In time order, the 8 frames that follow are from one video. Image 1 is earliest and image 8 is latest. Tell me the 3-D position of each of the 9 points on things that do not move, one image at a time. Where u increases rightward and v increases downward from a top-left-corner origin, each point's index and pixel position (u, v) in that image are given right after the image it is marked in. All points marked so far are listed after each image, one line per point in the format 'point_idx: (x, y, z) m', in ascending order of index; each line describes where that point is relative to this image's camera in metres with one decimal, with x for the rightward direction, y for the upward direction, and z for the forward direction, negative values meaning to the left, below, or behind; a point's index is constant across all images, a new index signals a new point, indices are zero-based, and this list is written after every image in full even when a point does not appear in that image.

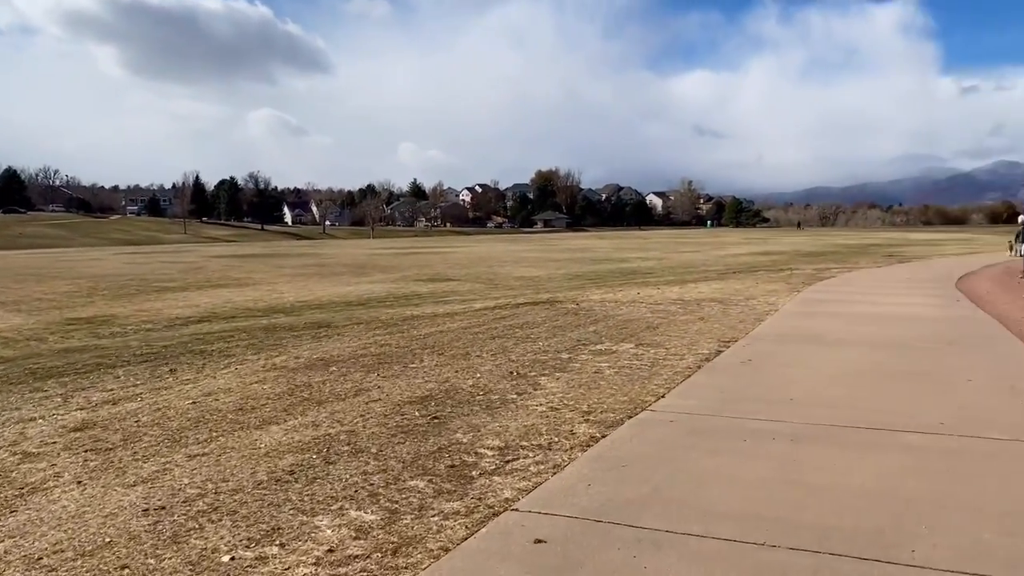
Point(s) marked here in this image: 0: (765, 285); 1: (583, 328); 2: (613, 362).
0: (+5.6, +0.1, +19.3) m
1: (+0.9, -0.5, +10.7) m
2: (+0.9, -0.7, +7.8) m
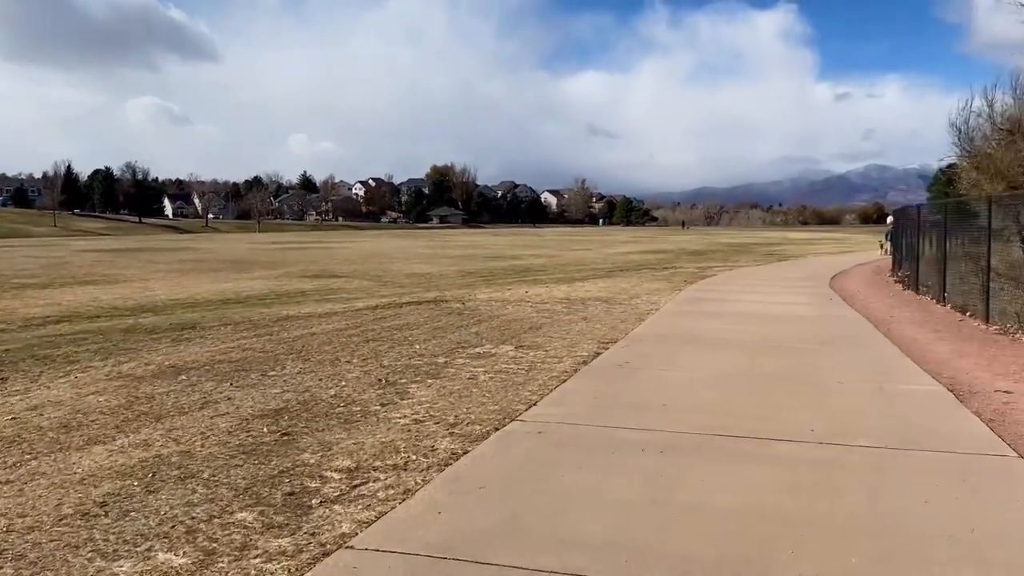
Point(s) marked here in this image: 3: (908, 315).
0: (+3.1, +0.1, +19.4) m
1: (-0.6, -0.5, +10.3) m
2: (-0.2, -0.7, +7.4) m
3: (+5.4, -0.4, +11.6) m
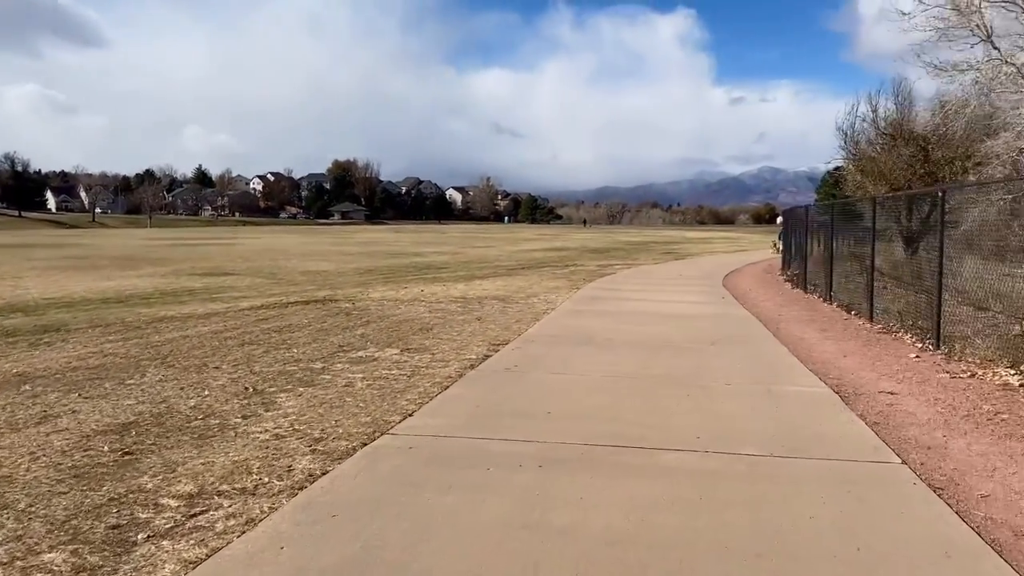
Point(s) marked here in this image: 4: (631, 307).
0: (+0.8, +0.2, +19.2) m
1: (-1.9, -0.5, +9.8) m
2: (-1.2, -0.7, +7.0) m
3: (+3.9, -0.4, +11.8) m
4: (+1.7, -0.3, +12.3) m
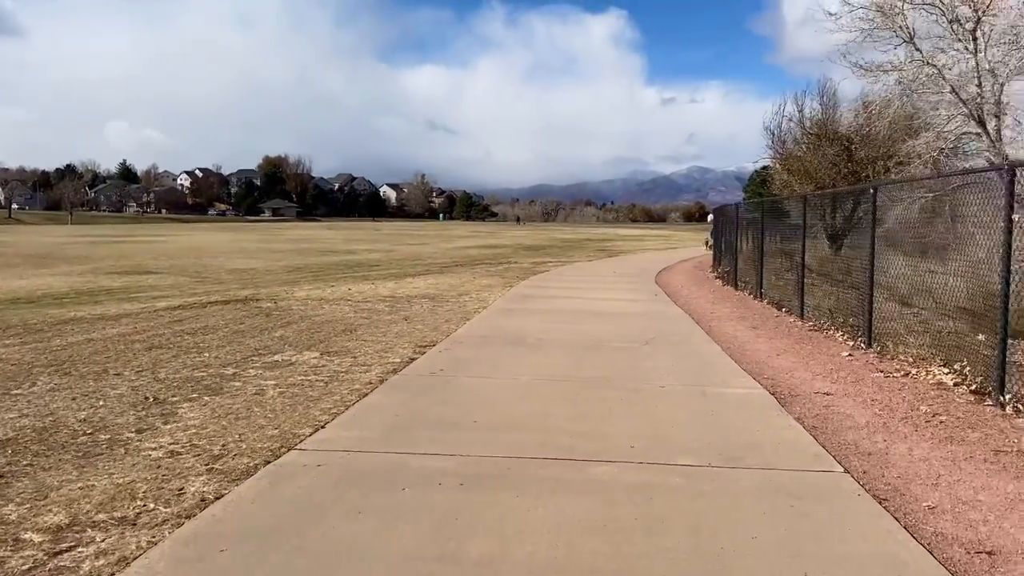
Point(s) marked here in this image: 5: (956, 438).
0: (-0.7, +0.2, +18.9) m
1: (-2.7, -0.5, +9.3) m
2: (-1.7, -0.7, +6.5) m
3: (+3.0, -0.3, +11.7) m
4: (+0.7, -0.3, +12.0) m
5: (+2.4, -0.8, +4.7) m
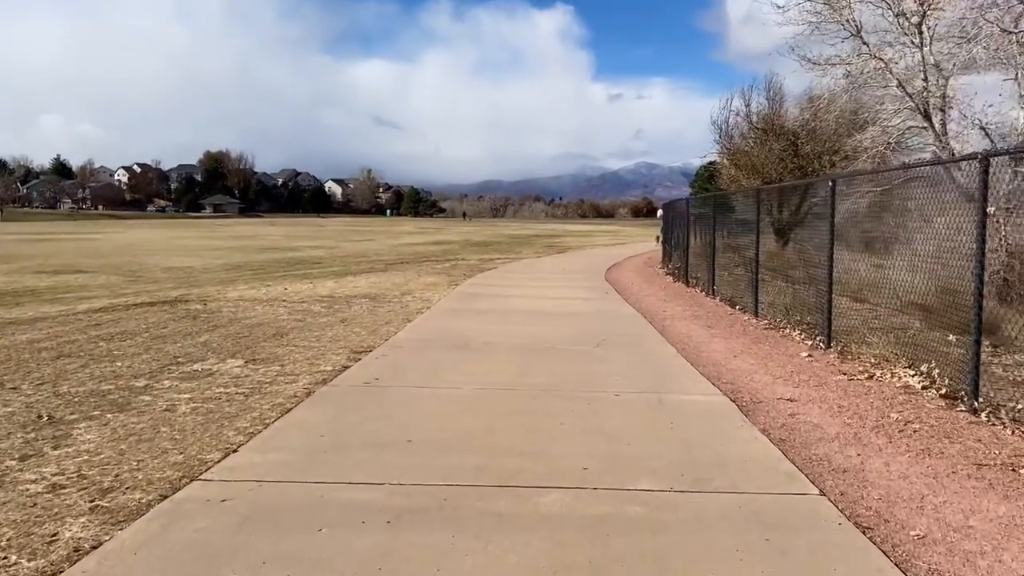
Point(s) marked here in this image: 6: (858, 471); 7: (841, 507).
0: (-1.9, +0.3, +18.3) m
1: (-3.3, -0.5, +8.6) m
2: (-2.1, -0.7, +5.9) m
3: (+2.2, -0.3, +11.3) m
4: (0.0, -0.2, +11.5) m
5: (+2.1, -0.8, +4.4) m
6: (+1.6, -0.9, +4.1) m
7: (+1.4, -0.9, +3.6) m
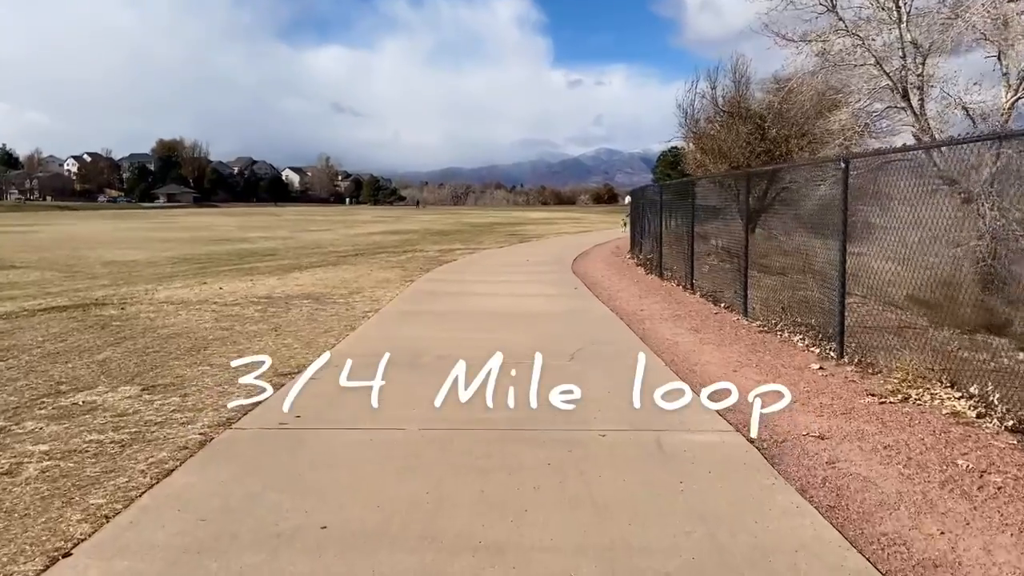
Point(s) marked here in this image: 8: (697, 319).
0: (-2.7, +0.3, +16.9) m
1: (-3.6, -0.6, +7.2) m
2: (-2.4, -0.8, +4.5) m
3: (+1.8, -0.2, +10.2) m
4: (-0.5, -0.2, +10.3) m
5: (+2.0, -0.9, +3.2) m
6: (+1.5, -0.9, +2.9) m
7: (+1.2, -1.0, +2.4) m
8: (+2.0, -0.3, +9.2) m
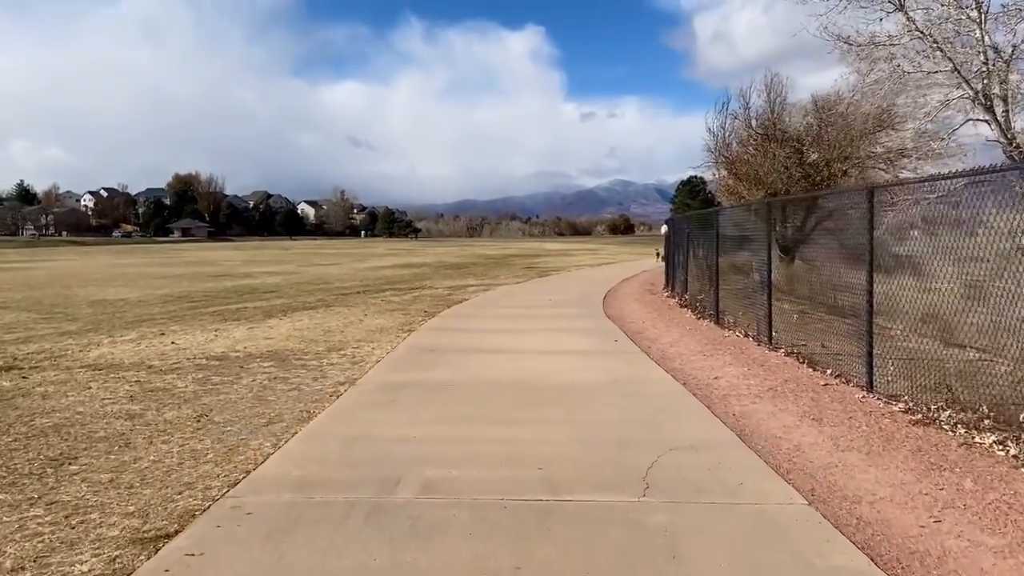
0: (-2.3, -0.4, +14.3) m
1: (-3.4, -1.0, +4.6) m
2: (-2.2, -1.1, +1.9) m
3: (+2.0, -0.8, +7.5) m
4: (-0.3, -0.8, +7.6) m
5: (+2.1, -1.1, +0.5) m
6: (+1.6, -1.2, +0.2) m
7: (+1.3, -1.2, -0.3) m
8: (+2.2, -0.8, +6.5) m
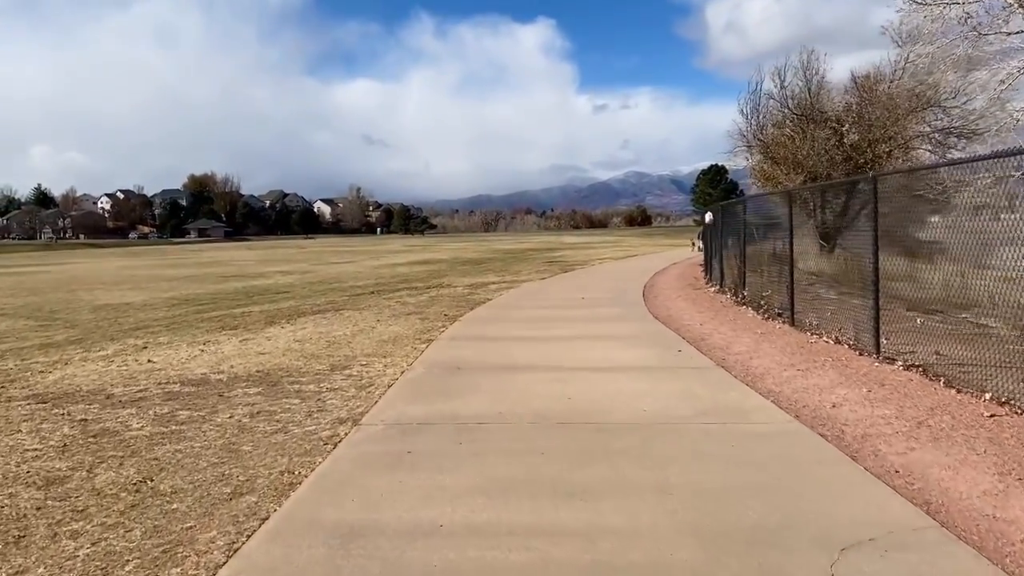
0: (-1.8, -0.5, +12.6) m
1: (-3.1, -1.1, +3.0) m
2: (-2.0, -1.2, +0.2) m
3: (+2.3, -0.7, +5.7) m
4: (+0.1, -0.8, +5.9) m
5: (+2.3, -1.2, -1.3) m
6: (+1.8, -1.2, -1.6) m
7: (+1.5, -1.3, -2.1) m
8: (+2.5, -0.8, +4.7) m
